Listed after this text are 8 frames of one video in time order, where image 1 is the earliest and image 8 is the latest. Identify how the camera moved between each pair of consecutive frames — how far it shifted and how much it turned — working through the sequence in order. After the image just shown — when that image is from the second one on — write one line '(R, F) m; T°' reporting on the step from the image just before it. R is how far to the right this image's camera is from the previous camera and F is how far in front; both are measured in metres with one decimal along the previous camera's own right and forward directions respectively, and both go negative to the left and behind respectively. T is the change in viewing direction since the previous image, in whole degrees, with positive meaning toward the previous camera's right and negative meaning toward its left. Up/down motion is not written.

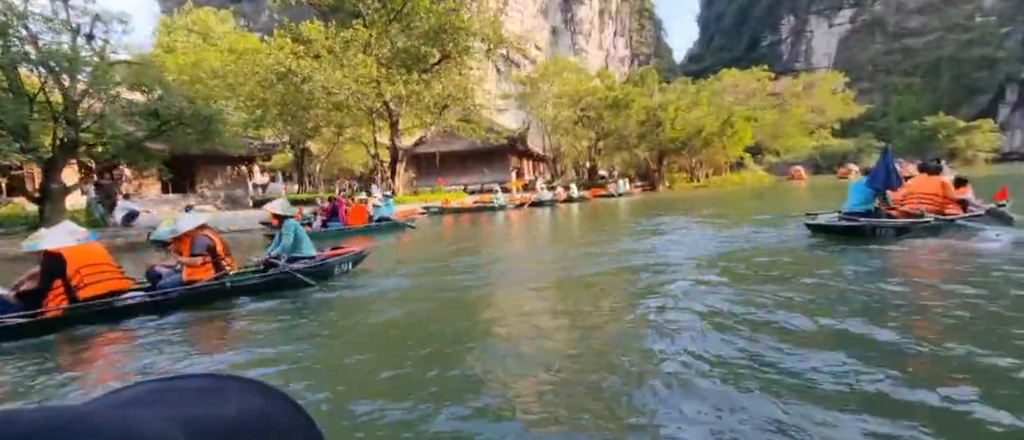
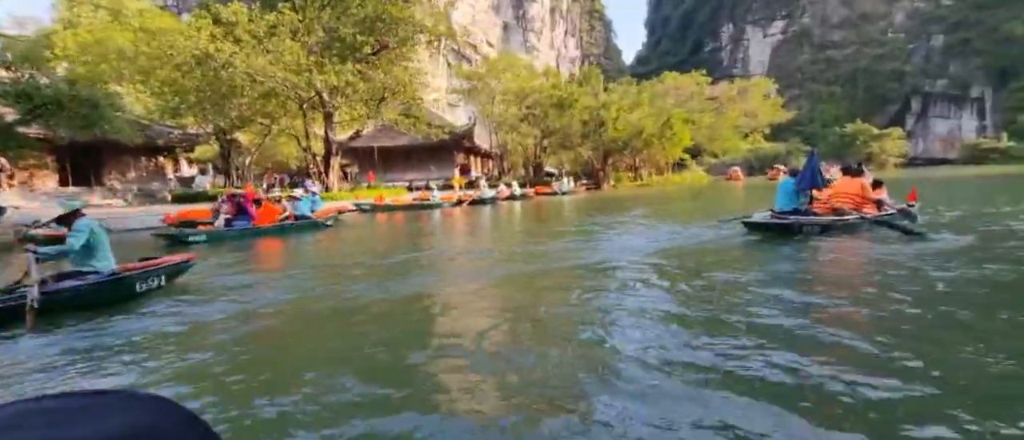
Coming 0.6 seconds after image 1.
(+0.1, +0.1) m; +6°
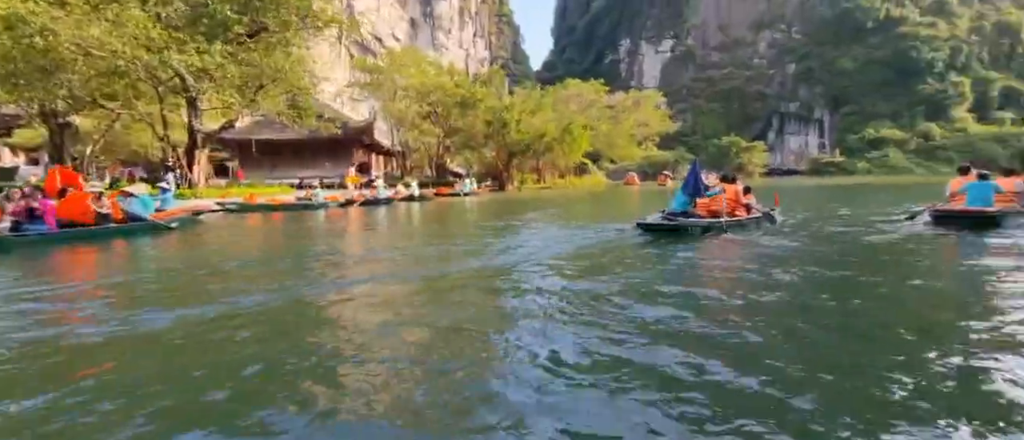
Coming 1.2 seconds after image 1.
(+0.1, +0.3) m; +11°
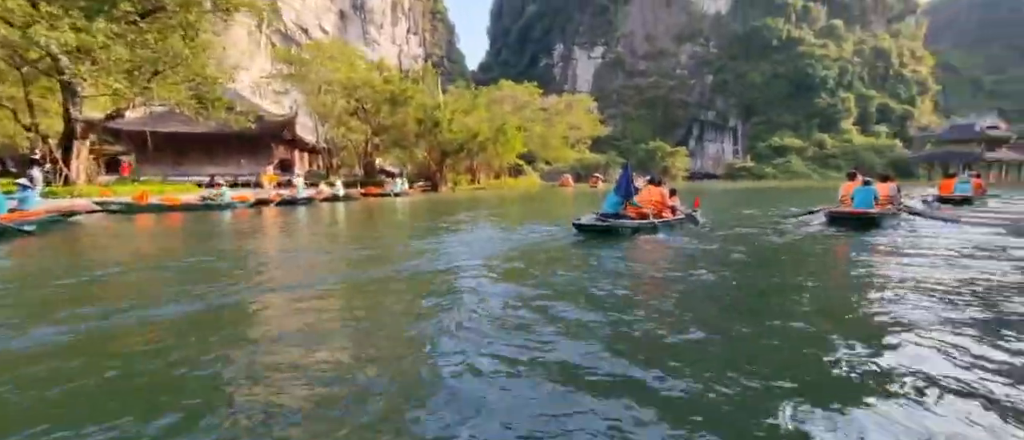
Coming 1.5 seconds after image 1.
(+0.1, +0.3) m; +7°
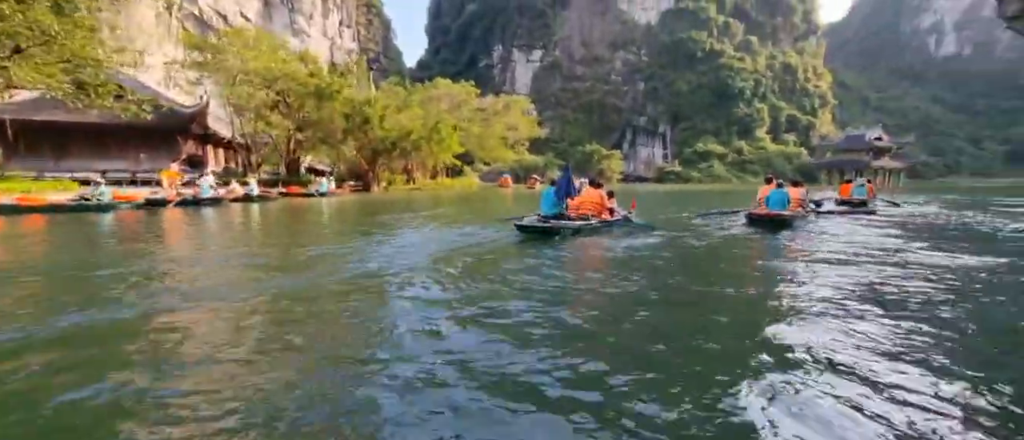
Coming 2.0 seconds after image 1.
(+0.2, +0.4) m; +7°
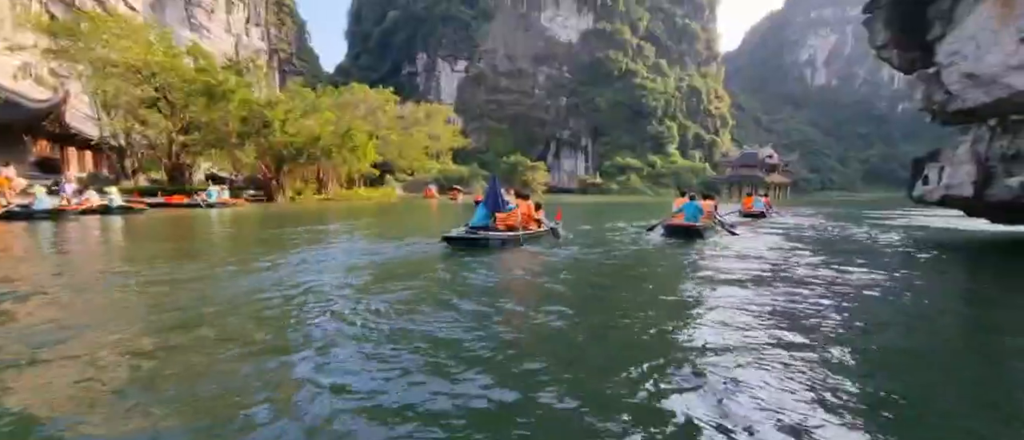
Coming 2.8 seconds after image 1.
(+0.2, +0.7) m; +9°
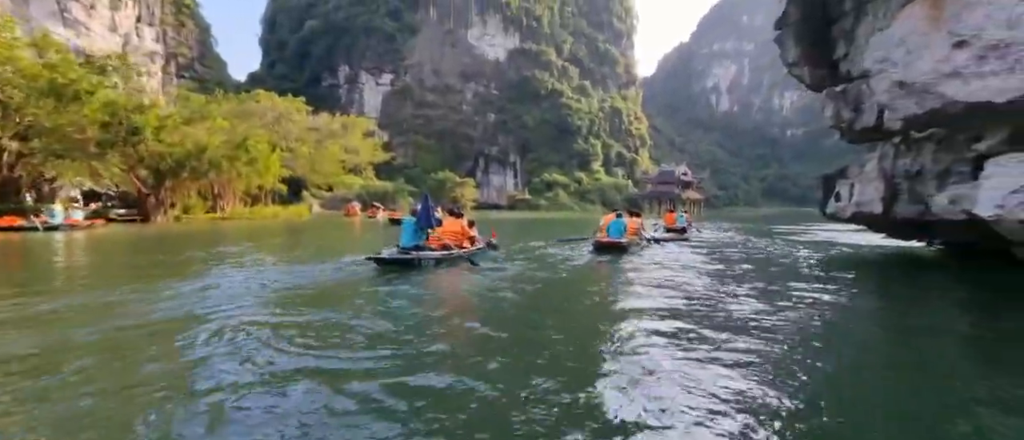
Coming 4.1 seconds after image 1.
(+0.4, +1.2) m; +8°
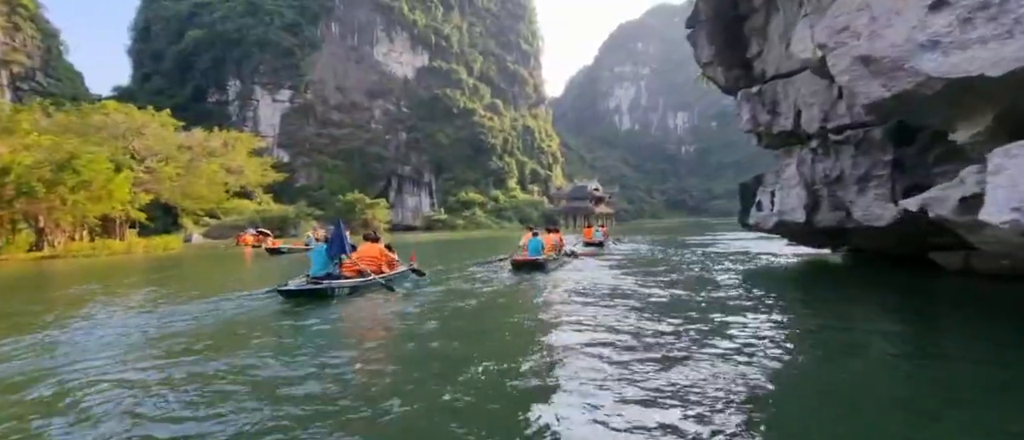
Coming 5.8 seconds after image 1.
(+0.5, +1.9) m; +9°
